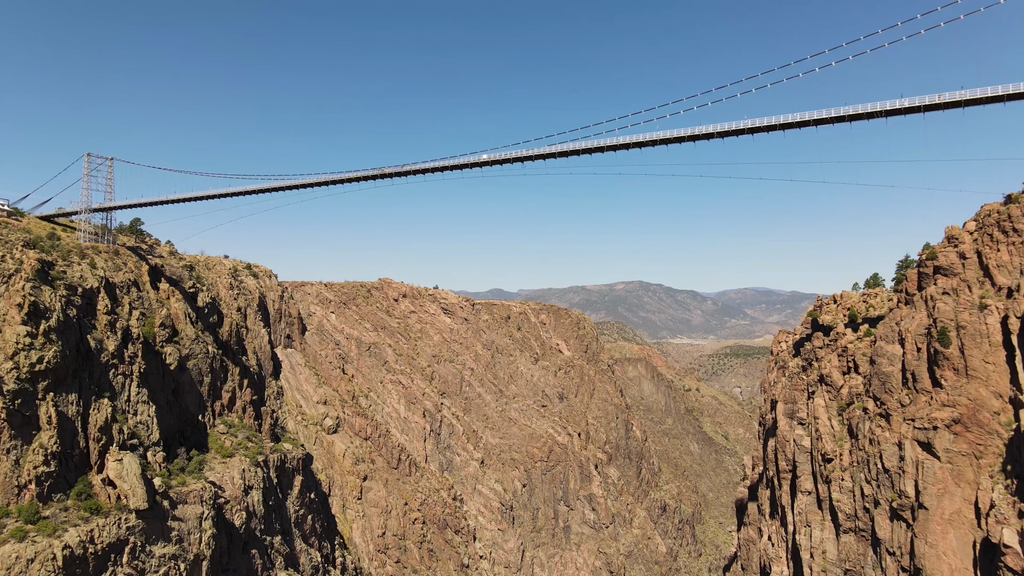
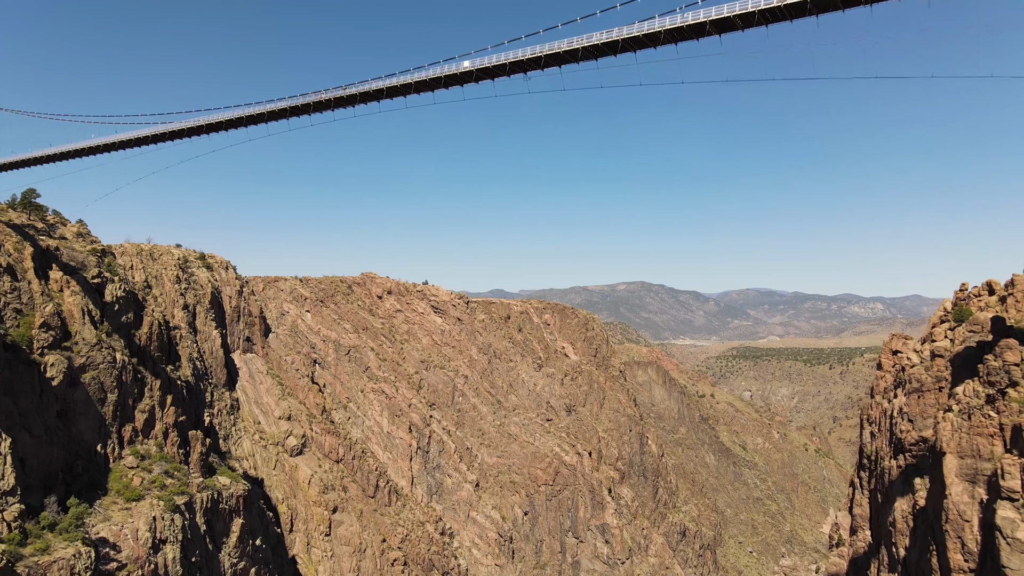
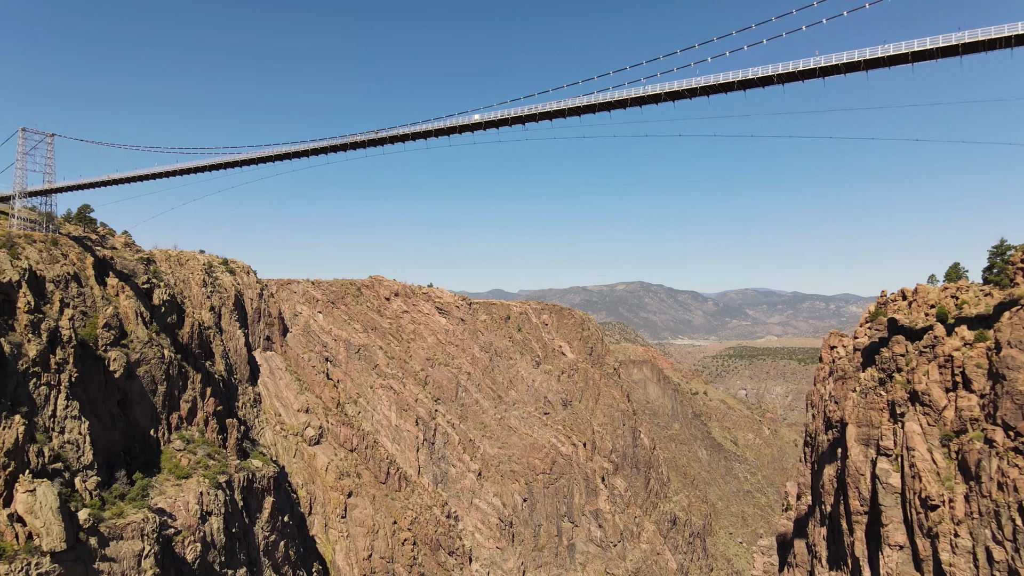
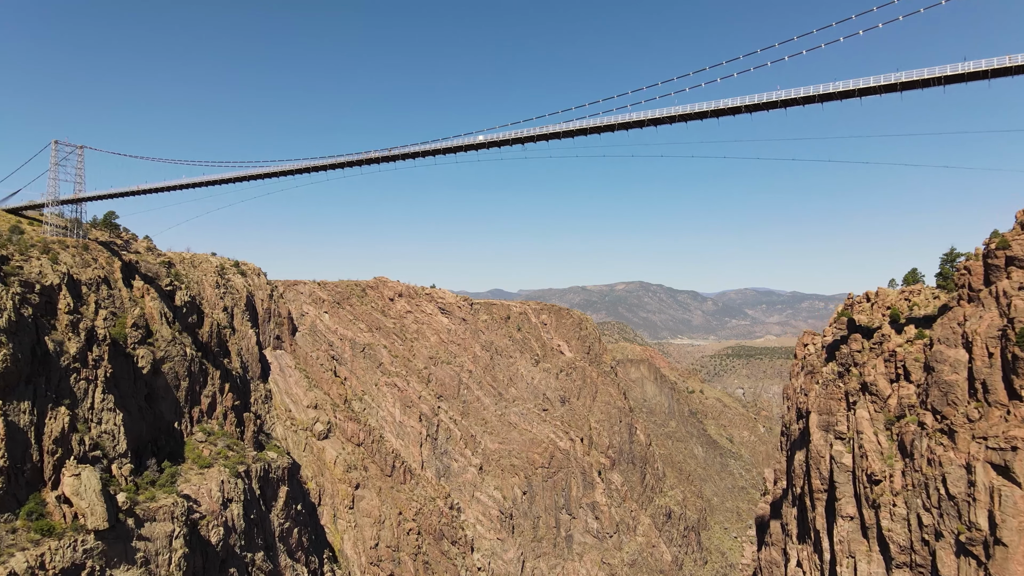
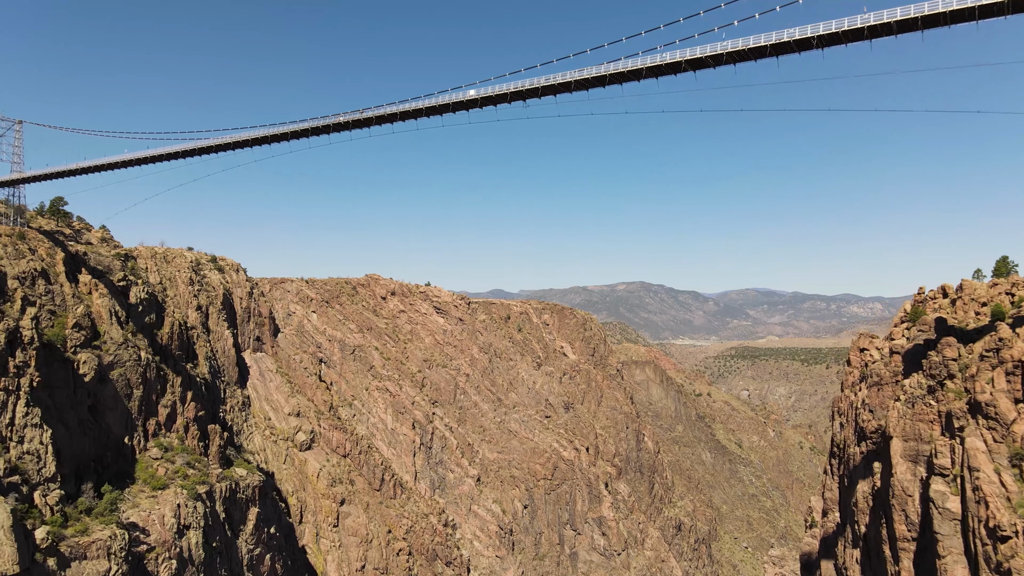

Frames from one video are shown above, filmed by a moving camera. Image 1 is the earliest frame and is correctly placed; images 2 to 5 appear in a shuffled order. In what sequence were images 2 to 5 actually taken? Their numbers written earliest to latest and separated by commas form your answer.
4, 3, 5, 2
